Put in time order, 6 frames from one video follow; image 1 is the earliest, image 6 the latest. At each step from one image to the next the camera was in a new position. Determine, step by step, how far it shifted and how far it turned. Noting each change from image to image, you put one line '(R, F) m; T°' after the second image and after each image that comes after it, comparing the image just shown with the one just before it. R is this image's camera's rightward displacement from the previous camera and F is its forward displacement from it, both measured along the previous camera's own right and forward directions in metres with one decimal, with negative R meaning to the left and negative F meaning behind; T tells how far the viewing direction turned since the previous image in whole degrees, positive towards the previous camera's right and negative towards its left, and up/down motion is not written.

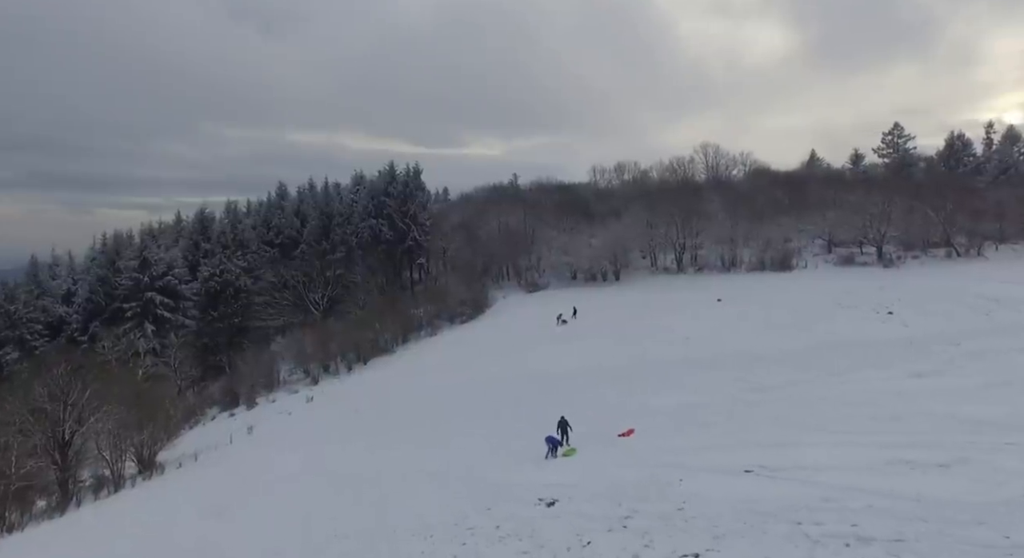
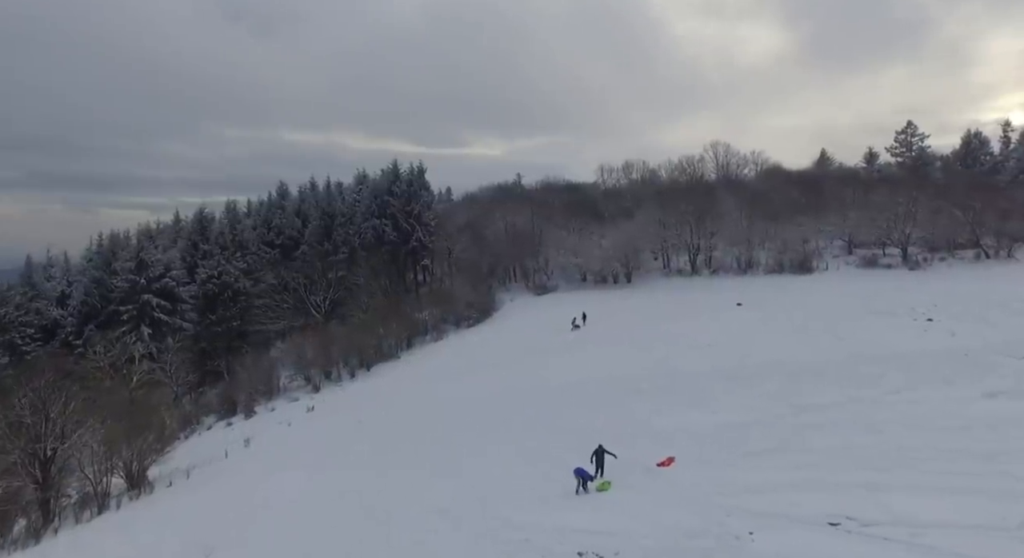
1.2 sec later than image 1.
(-0.4, +1.8) m; 0°
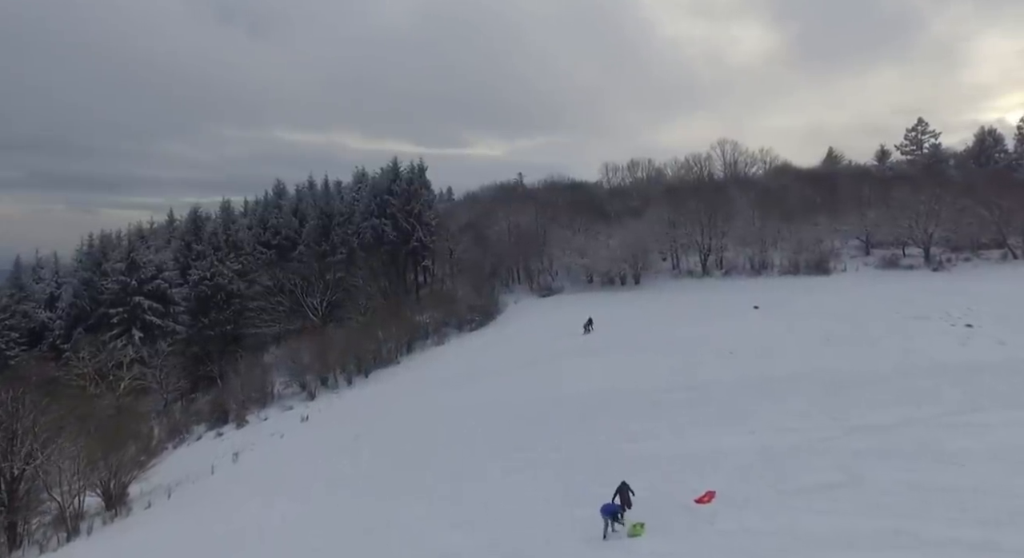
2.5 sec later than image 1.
(-0.2, +1.9) m; 0°
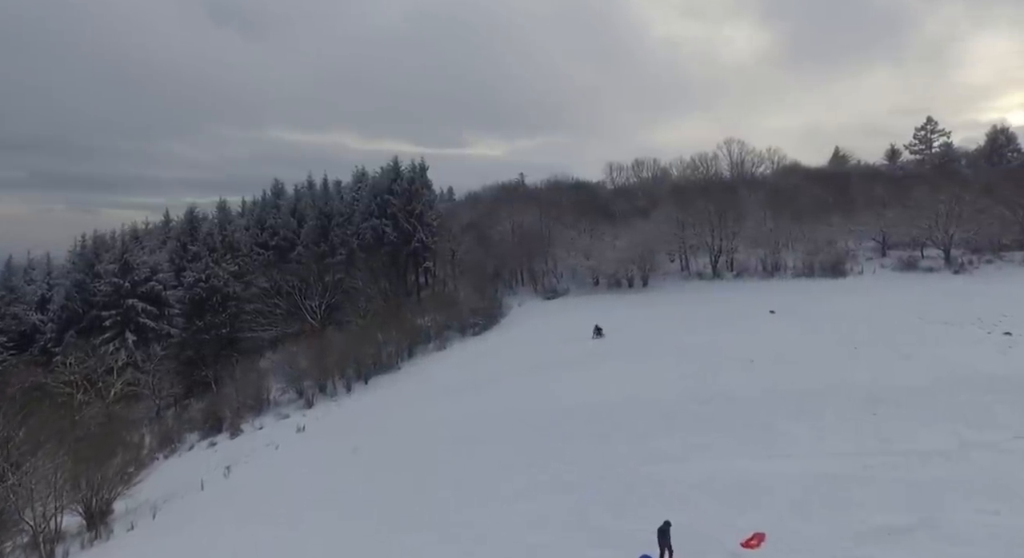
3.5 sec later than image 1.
(-0.3, +1.5) m; 0°
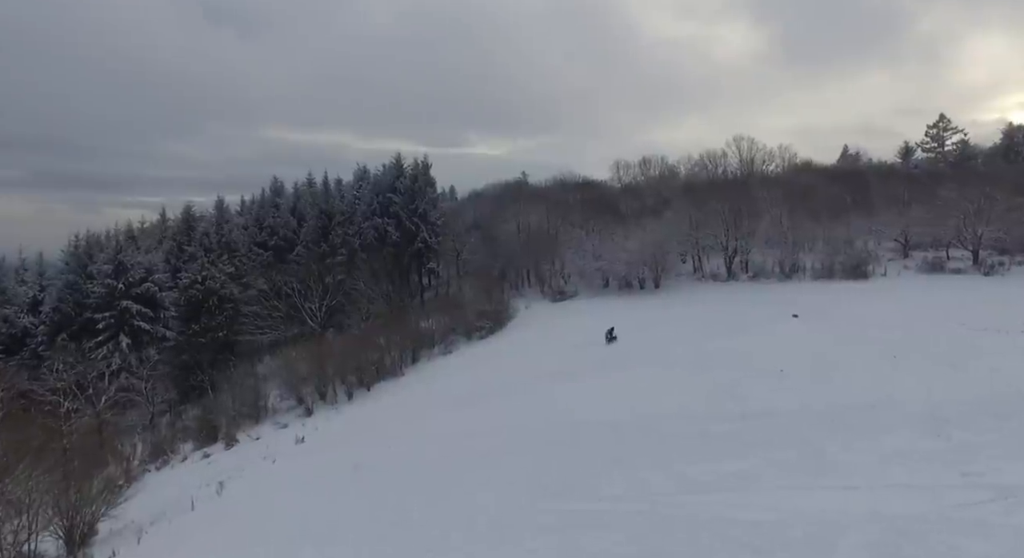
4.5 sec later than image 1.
(-0.4, +1.8) m; 0°
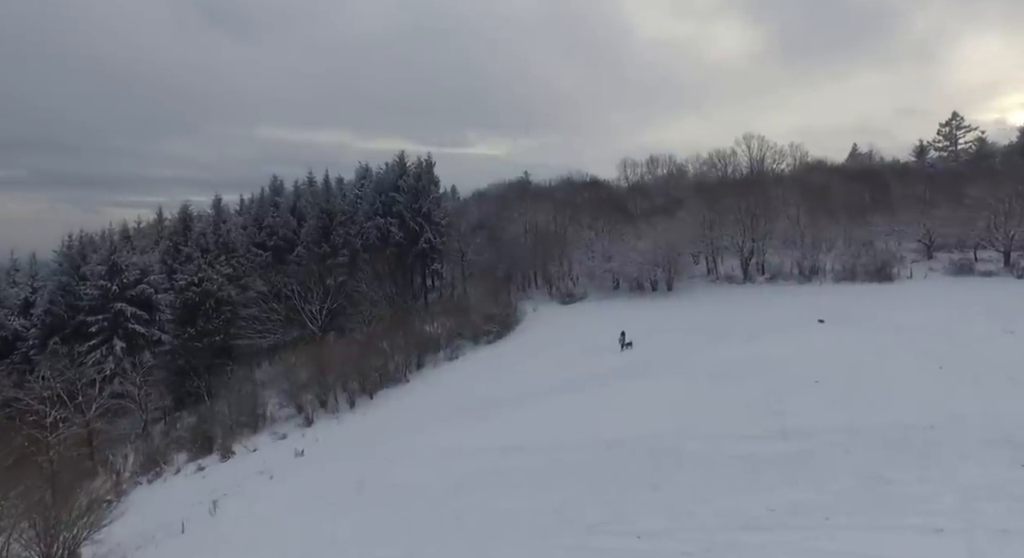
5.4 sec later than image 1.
(-0.5, +1.7) m; 0°
